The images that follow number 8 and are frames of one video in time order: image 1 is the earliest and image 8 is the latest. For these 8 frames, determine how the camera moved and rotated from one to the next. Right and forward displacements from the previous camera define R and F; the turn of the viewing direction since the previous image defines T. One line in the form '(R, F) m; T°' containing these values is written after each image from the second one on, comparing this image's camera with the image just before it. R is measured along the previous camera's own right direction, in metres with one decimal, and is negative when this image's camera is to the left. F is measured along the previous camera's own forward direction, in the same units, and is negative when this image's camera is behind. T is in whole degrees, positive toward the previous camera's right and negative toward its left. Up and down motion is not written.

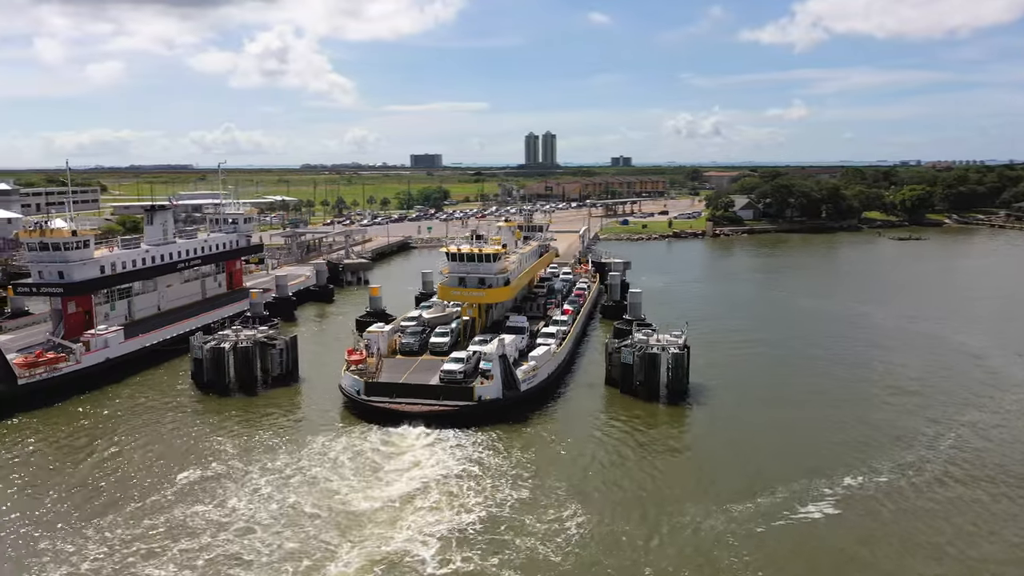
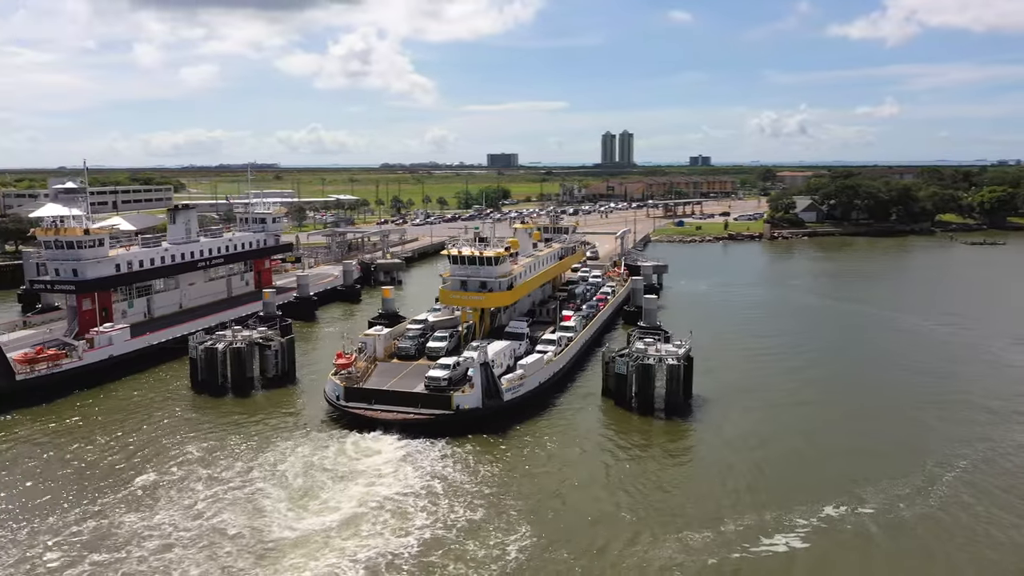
(+3.1, +1.3) m; -5°
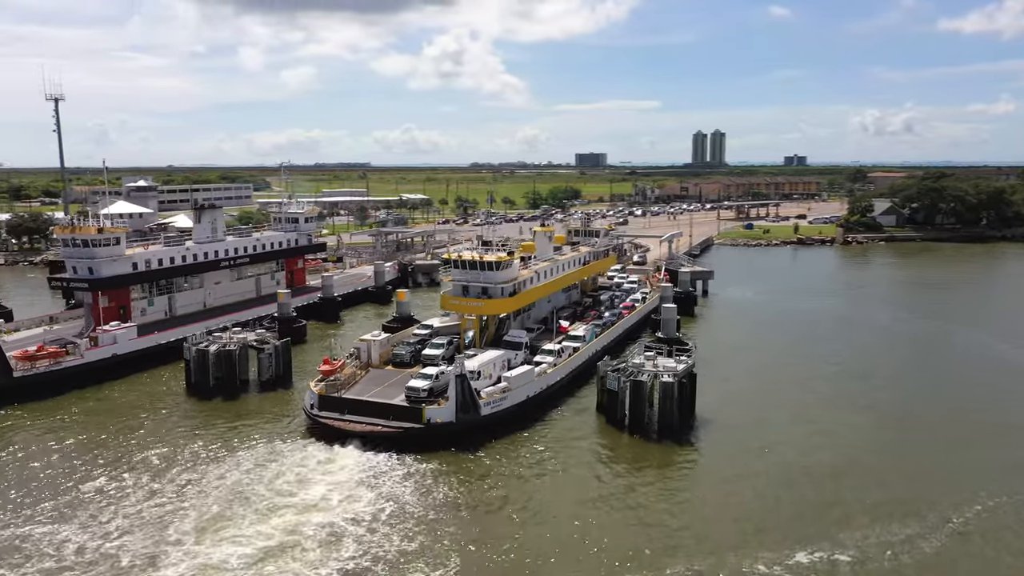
(+3.4, +1.8) m; -6°
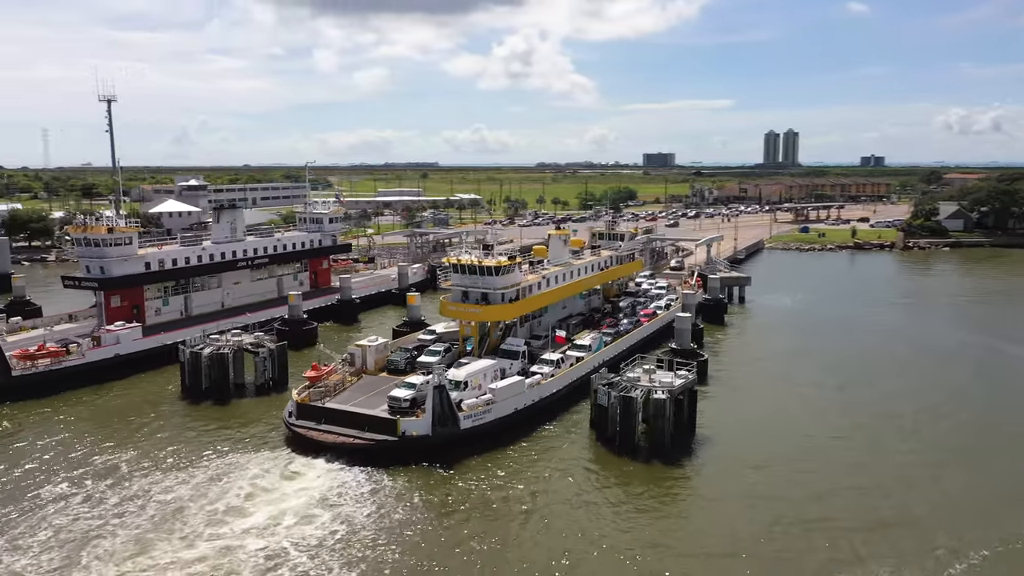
(+2.5, +1.5) m; -5°
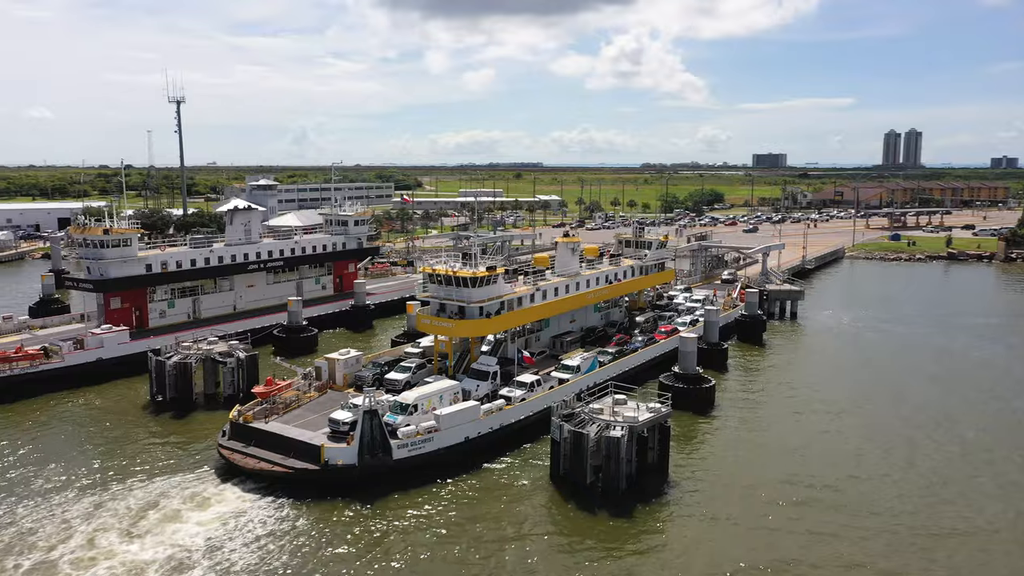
(+4.4, +3.0) m; -7°
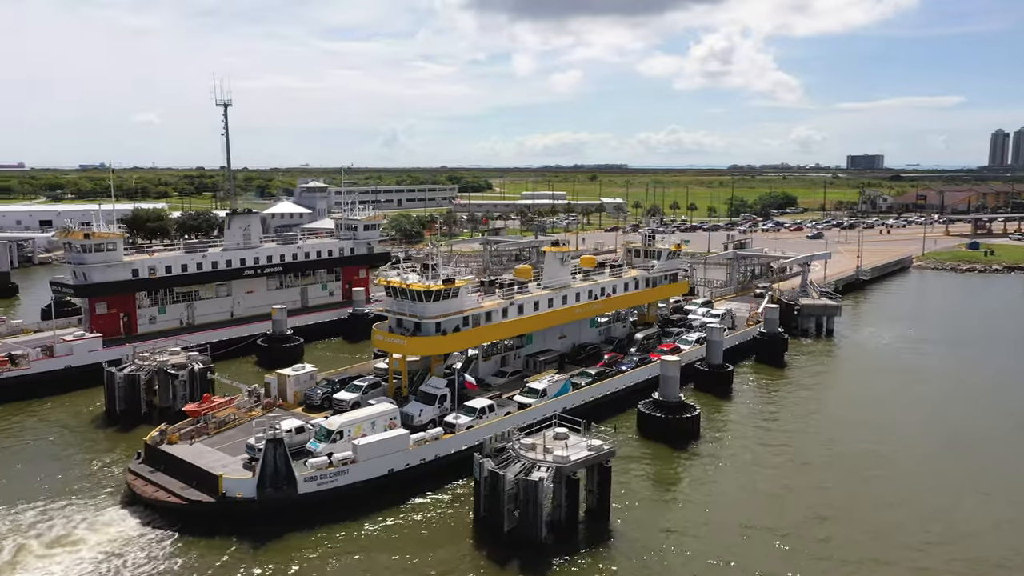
(+4.1, +2.8) m; -6°
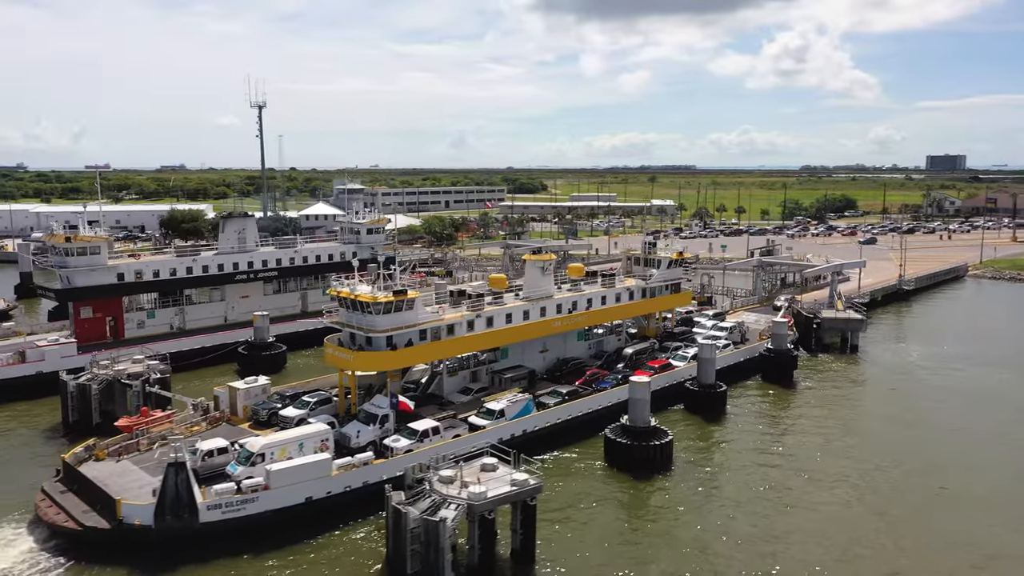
(+3.4, +2.1) m; -5°
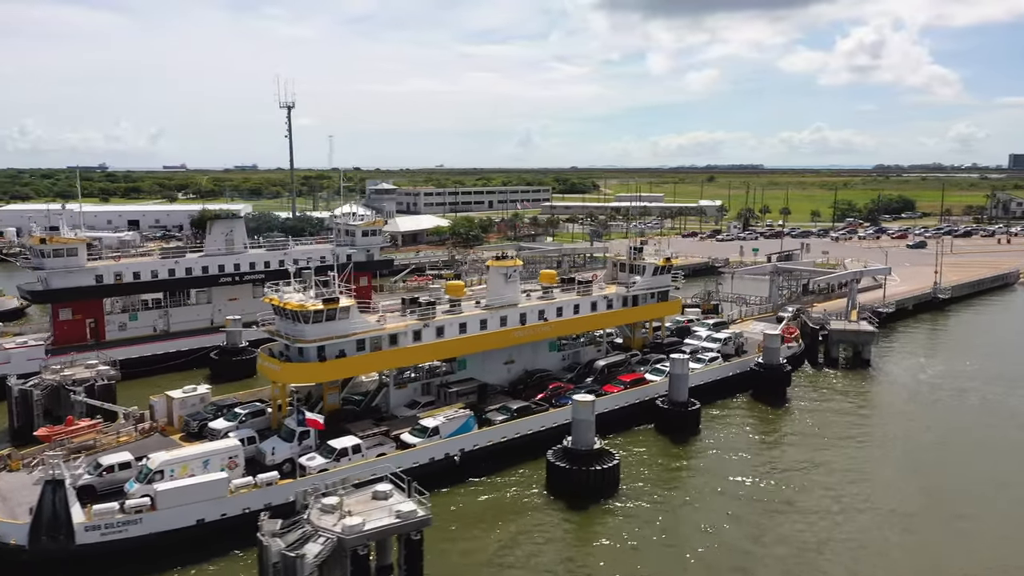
(+3.7, +1.8) m; -4°
